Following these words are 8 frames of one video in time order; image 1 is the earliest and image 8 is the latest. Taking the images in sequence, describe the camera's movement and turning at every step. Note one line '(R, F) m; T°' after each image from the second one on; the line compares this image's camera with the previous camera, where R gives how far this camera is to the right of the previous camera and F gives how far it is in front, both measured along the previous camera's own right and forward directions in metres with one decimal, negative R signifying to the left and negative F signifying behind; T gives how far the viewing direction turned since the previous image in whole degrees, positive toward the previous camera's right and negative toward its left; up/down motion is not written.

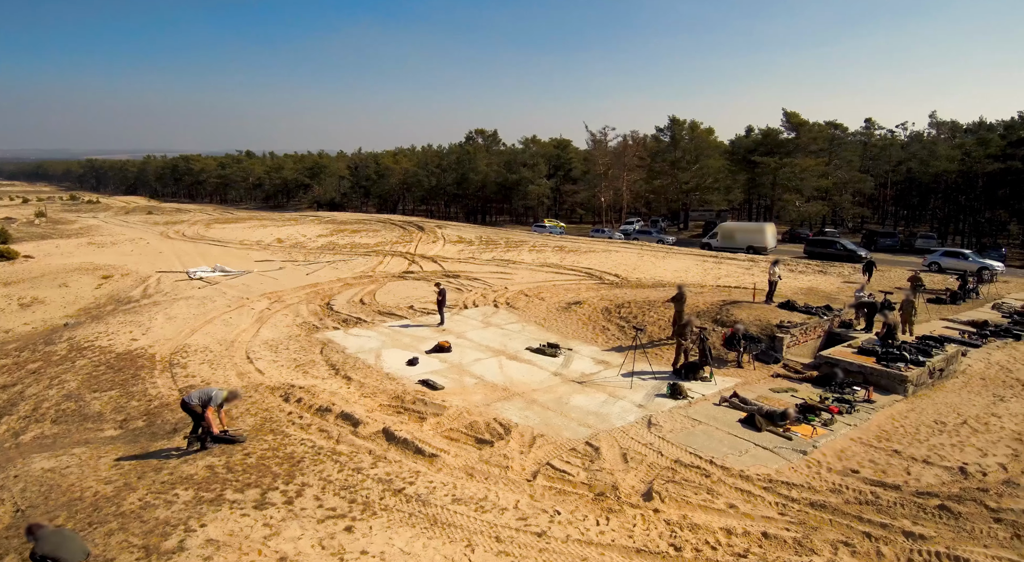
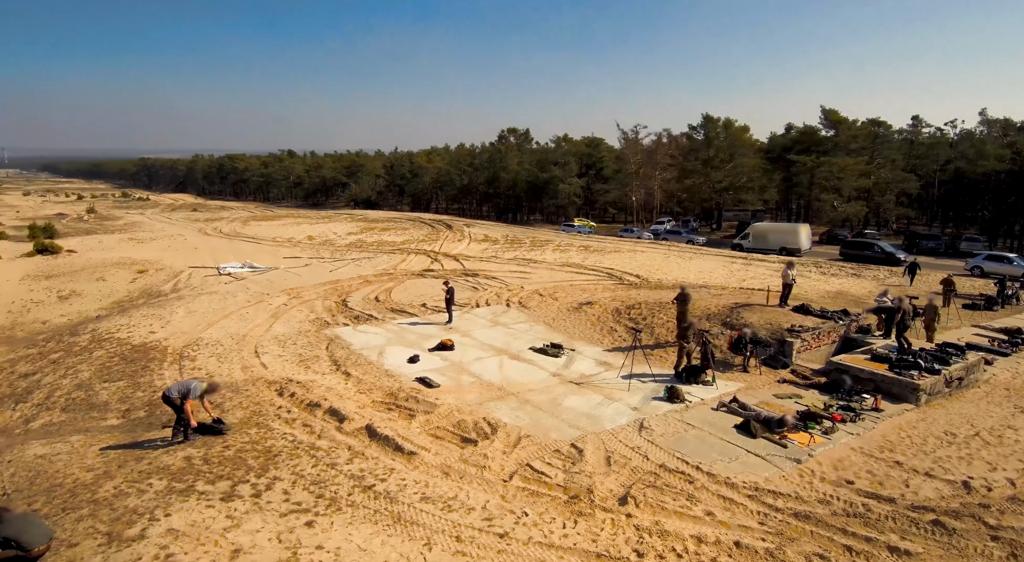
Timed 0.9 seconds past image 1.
(+0.8, +0.1) m; -3°
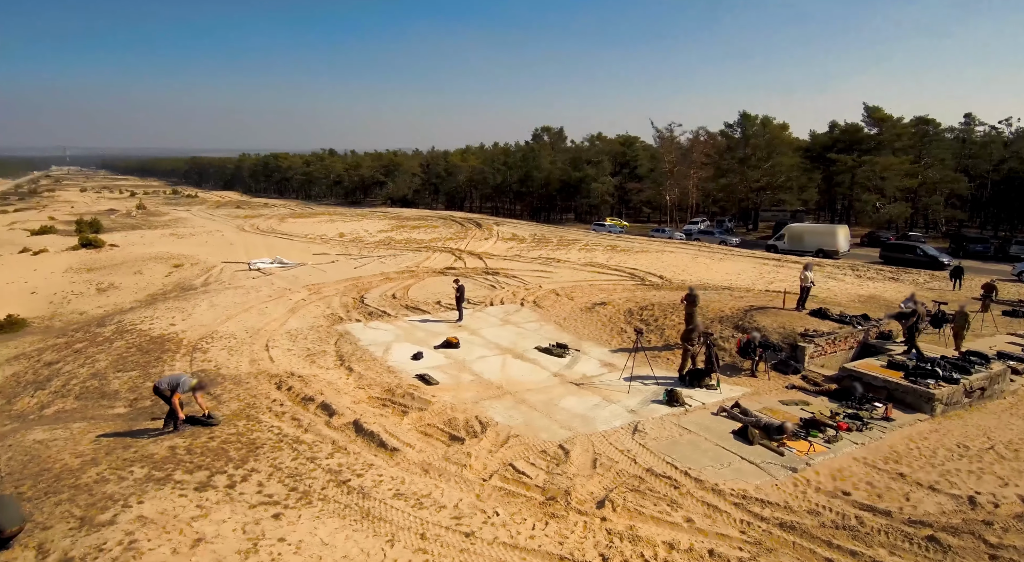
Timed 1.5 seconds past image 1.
(+0.8, +0.1) m; -3°
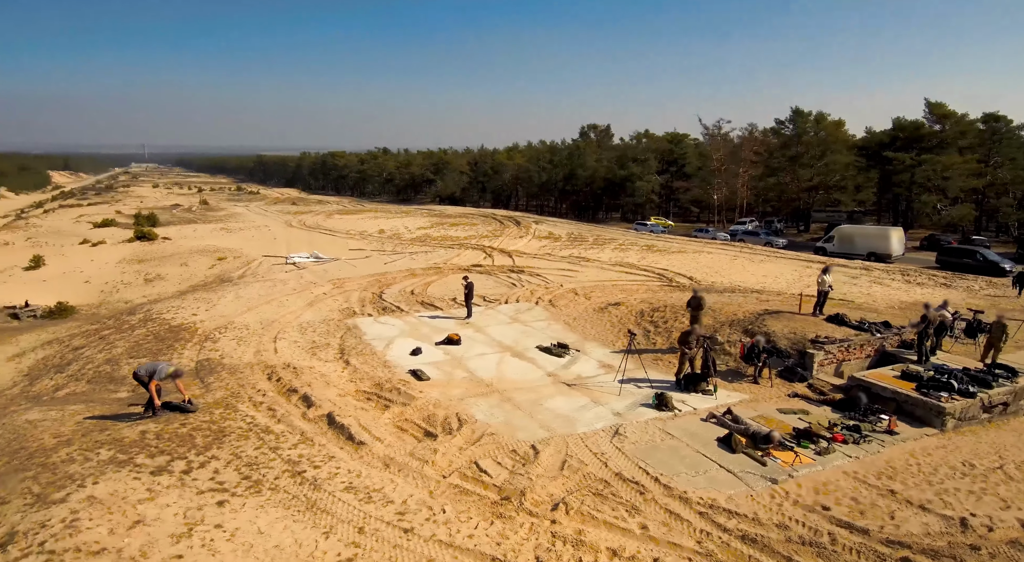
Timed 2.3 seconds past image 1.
(+1.2, +0.1) m; -5°
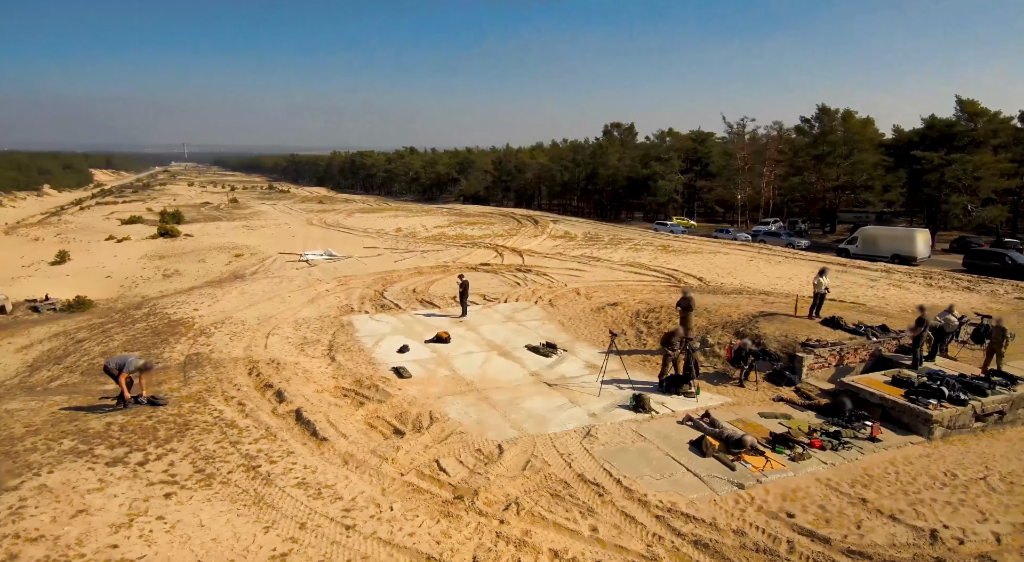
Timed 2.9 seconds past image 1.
(+1.0, +0.1) m; -2°
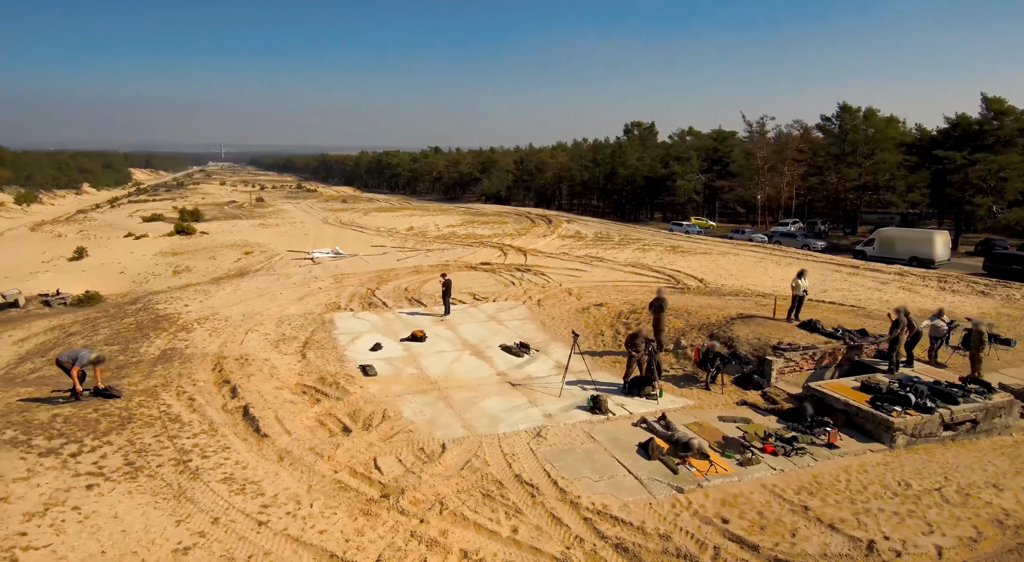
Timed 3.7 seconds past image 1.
(+1.3, 0.0) m; -2°
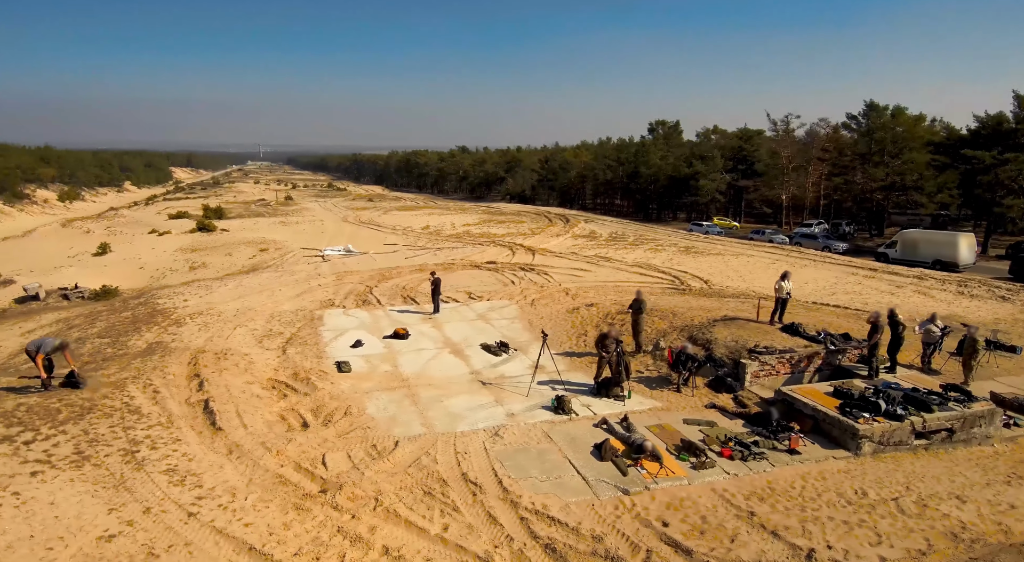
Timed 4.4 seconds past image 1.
(+1.2, 0.0) m; -3°
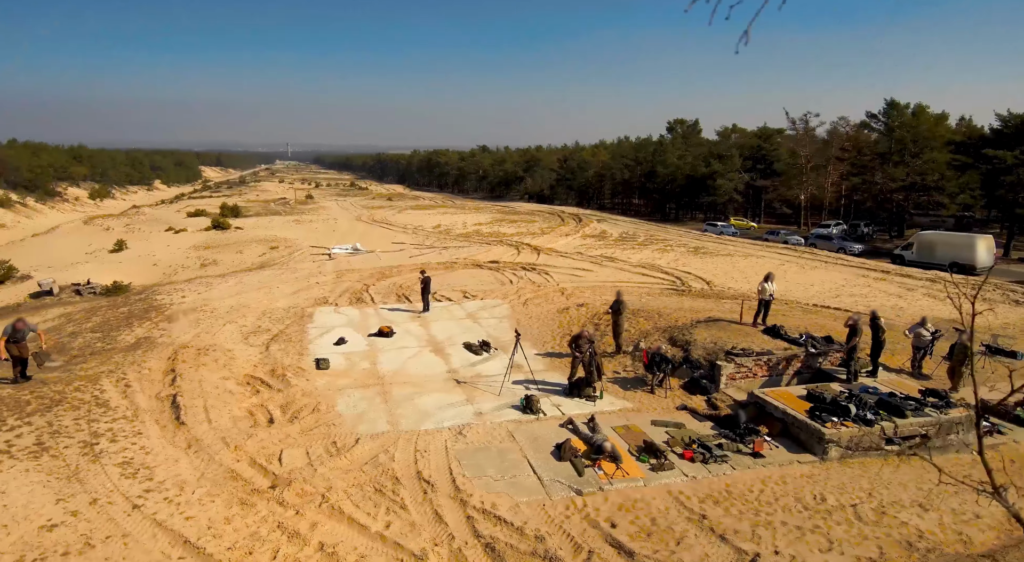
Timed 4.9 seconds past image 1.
(+1.0, 0.0) m; -2°
